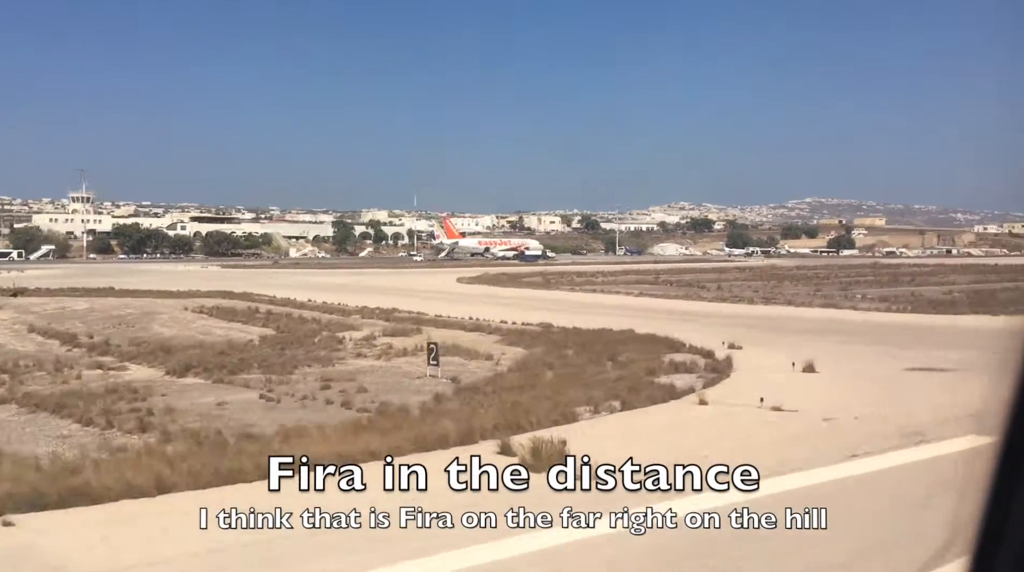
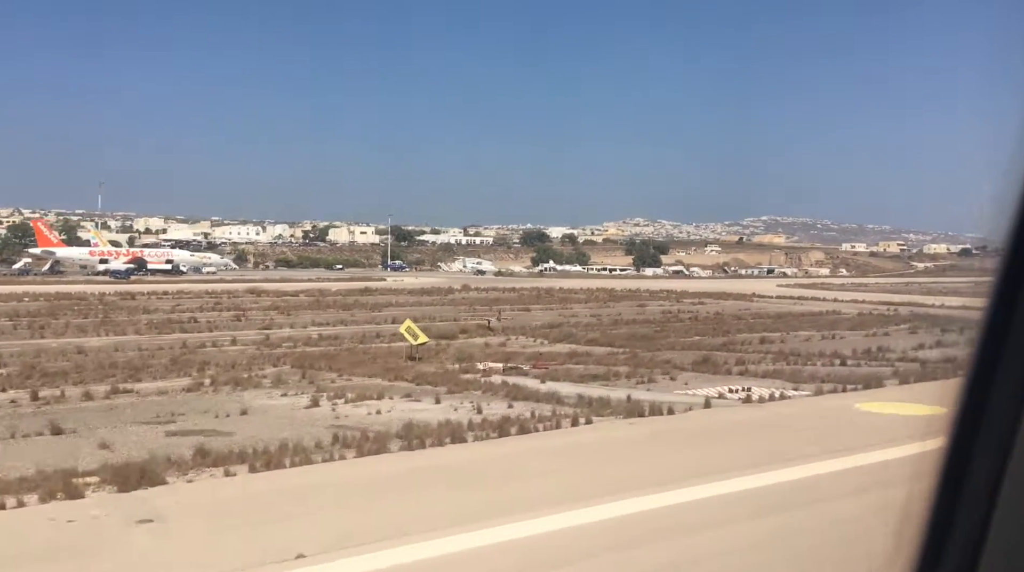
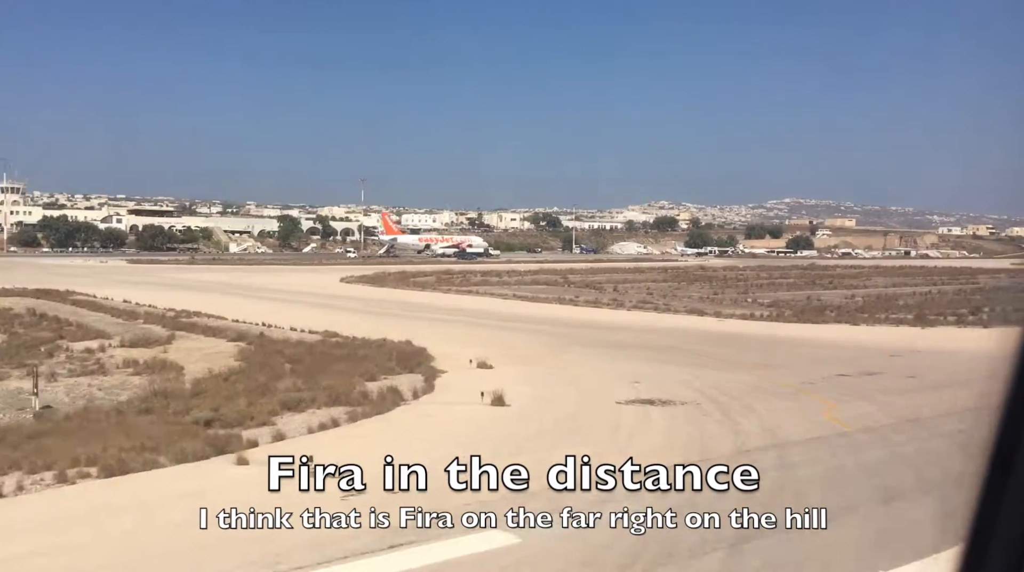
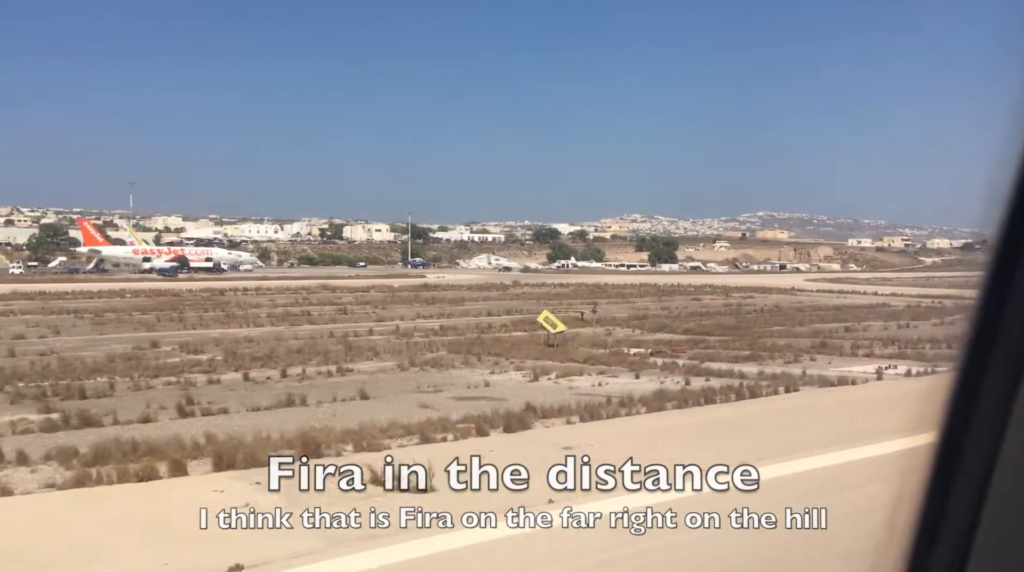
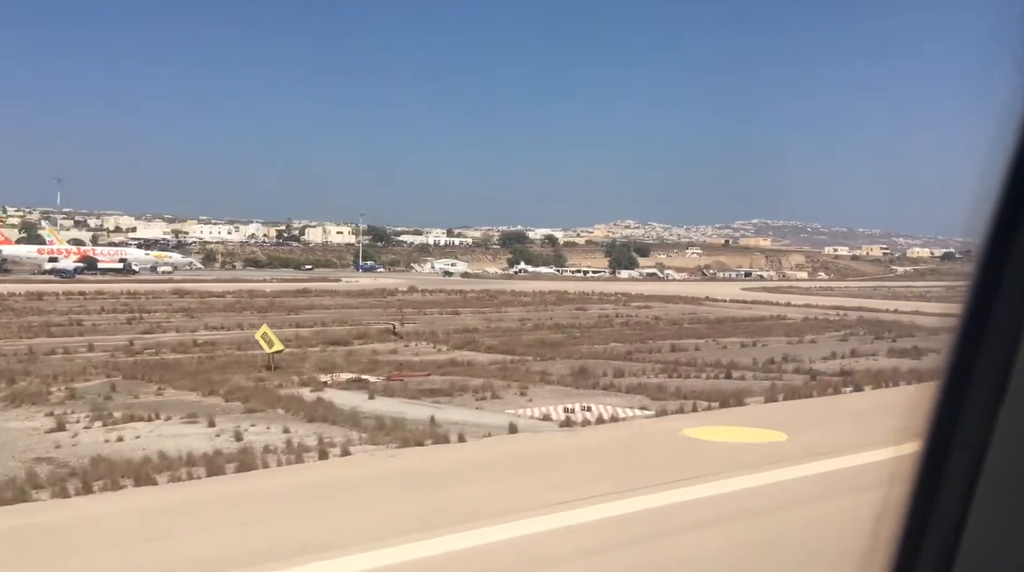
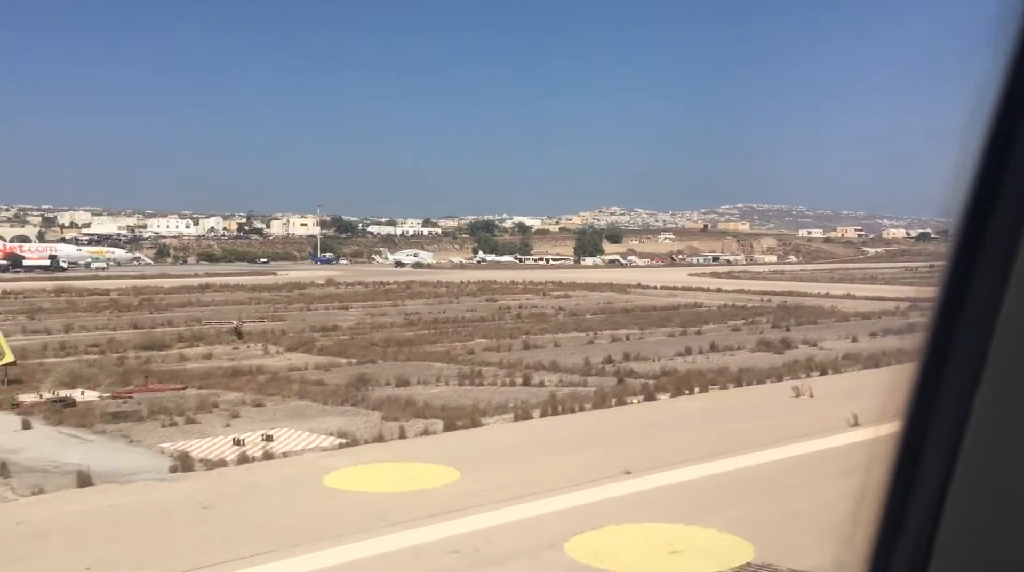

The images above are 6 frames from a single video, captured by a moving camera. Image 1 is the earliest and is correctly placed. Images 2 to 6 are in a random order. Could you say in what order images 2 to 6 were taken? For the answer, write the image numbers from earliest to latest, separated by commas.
3, 4, 2, 5, 6
